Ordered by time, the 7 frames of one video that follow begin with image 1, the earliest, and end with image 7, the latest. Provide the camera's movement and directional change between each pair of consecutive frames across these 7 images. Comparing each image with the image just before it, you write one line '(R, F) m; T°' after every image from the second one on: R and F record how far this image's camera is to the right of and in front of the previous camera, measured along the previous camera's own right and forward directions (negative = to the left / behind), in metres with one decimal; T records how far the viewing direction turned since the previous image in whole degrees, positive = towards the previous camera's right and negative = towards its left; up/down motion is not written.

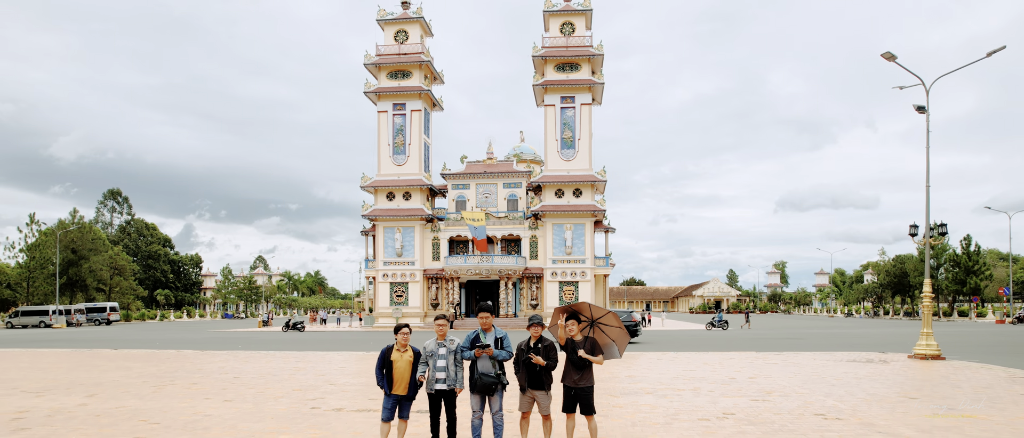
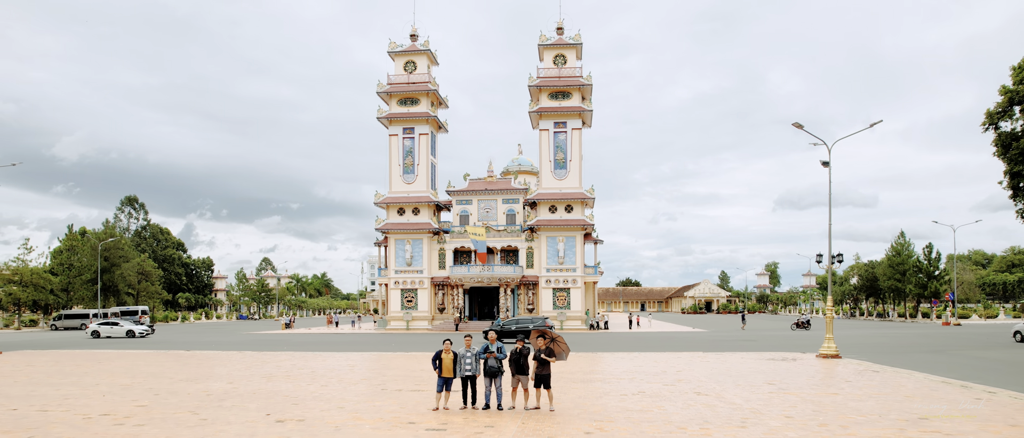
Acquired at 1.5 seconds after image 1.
(+0.1, -4.1) m; 0°
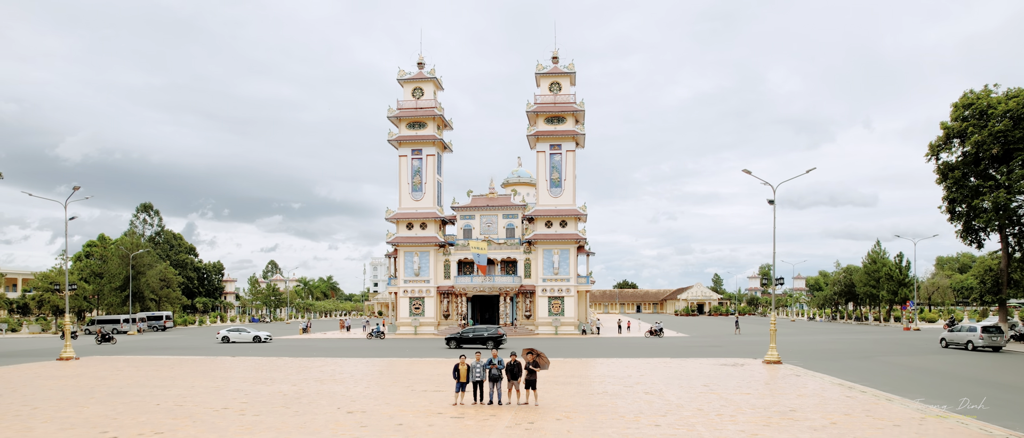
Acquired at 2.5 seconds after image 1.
(+0.1, -3.7) m; 0°
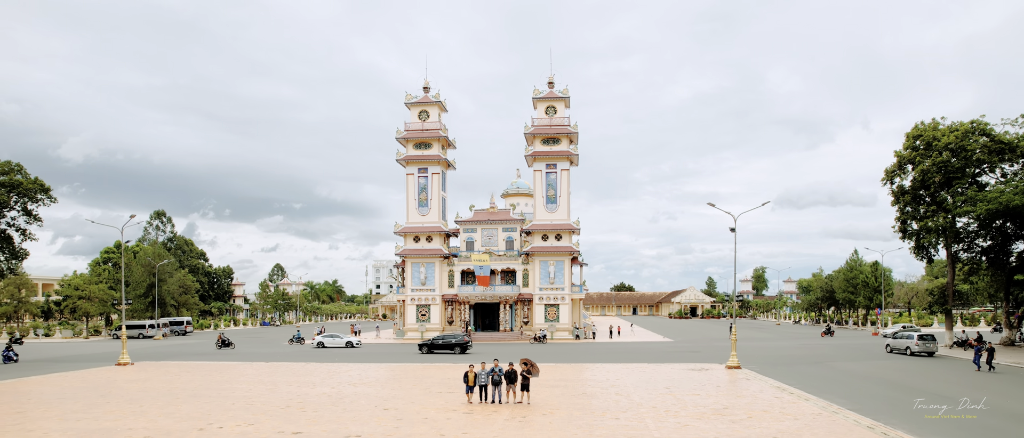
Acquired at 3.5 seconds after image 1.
(+0.1, -3.7) m; 0°
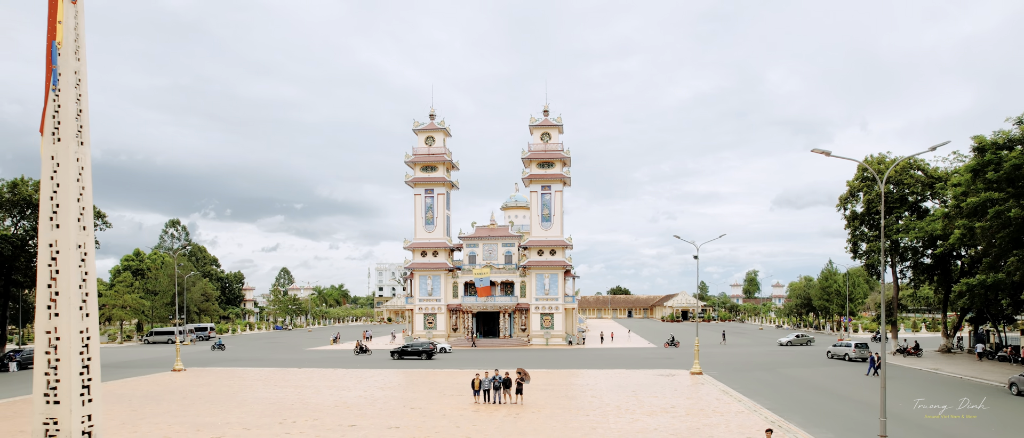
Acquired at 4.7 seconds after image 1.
(+0.1, -4.8) m; 0°
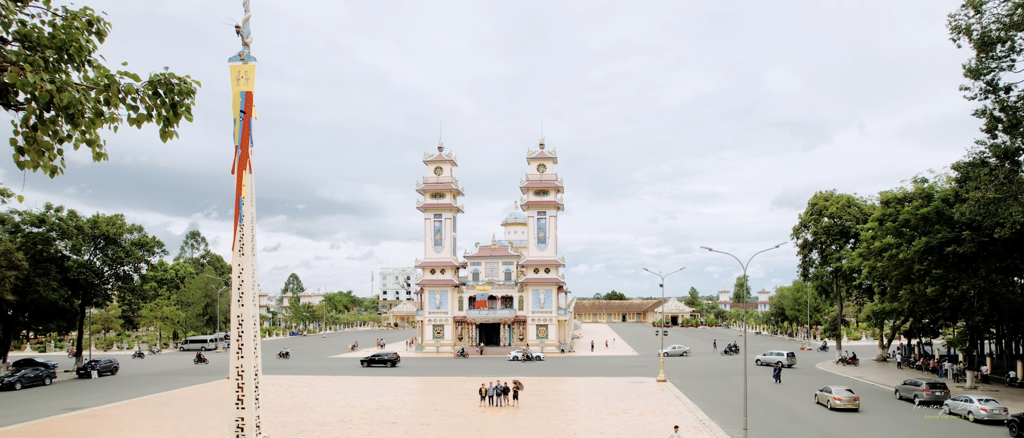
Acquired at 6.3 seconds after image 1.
(+0.1, -6.6) m; 0°
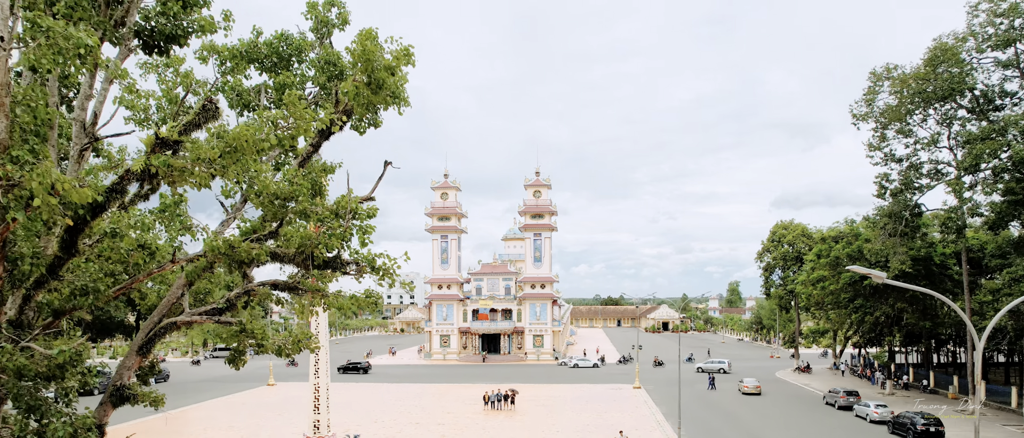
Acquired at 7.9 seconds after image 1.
(+0.2, -6.6) m; 0°
